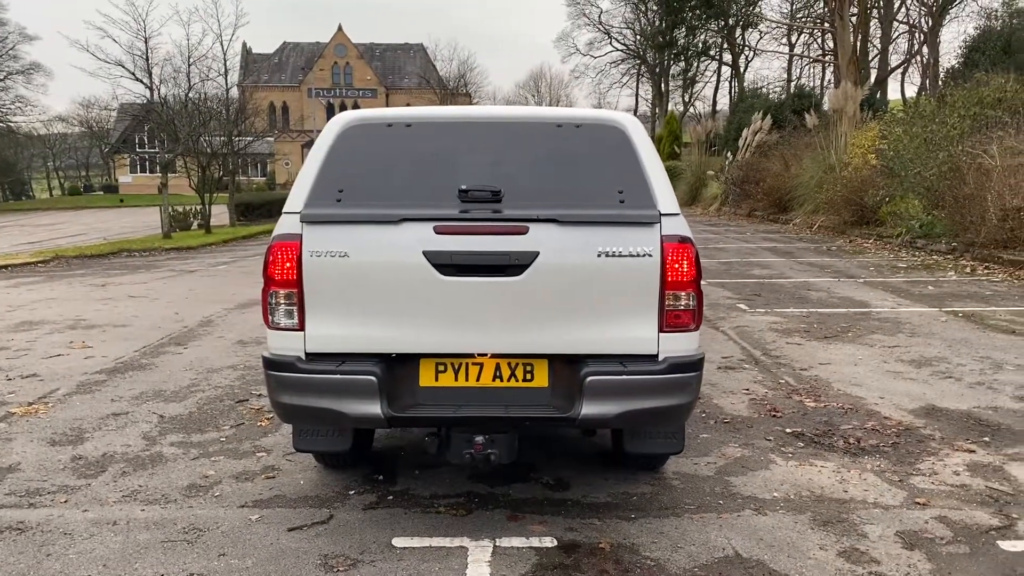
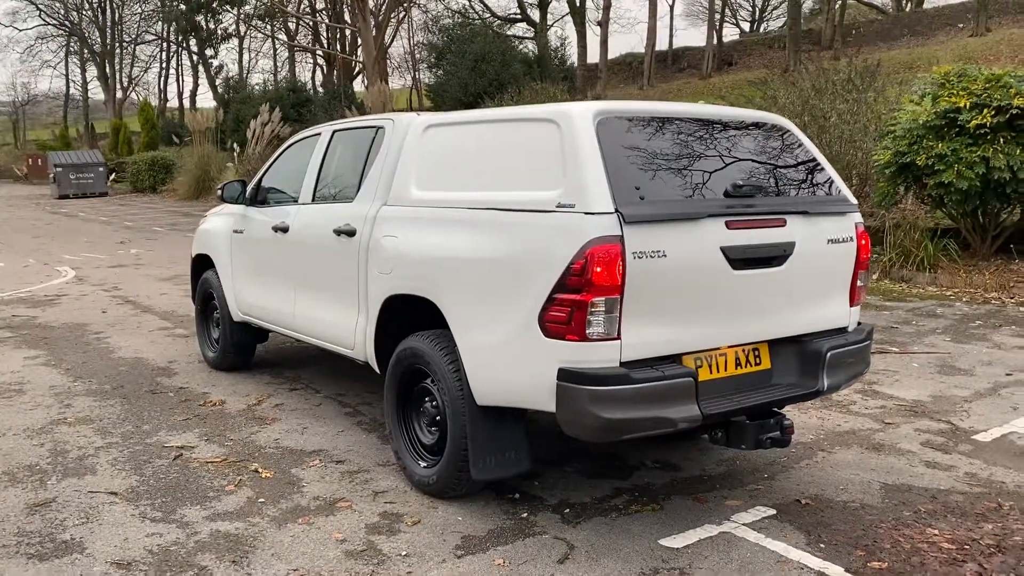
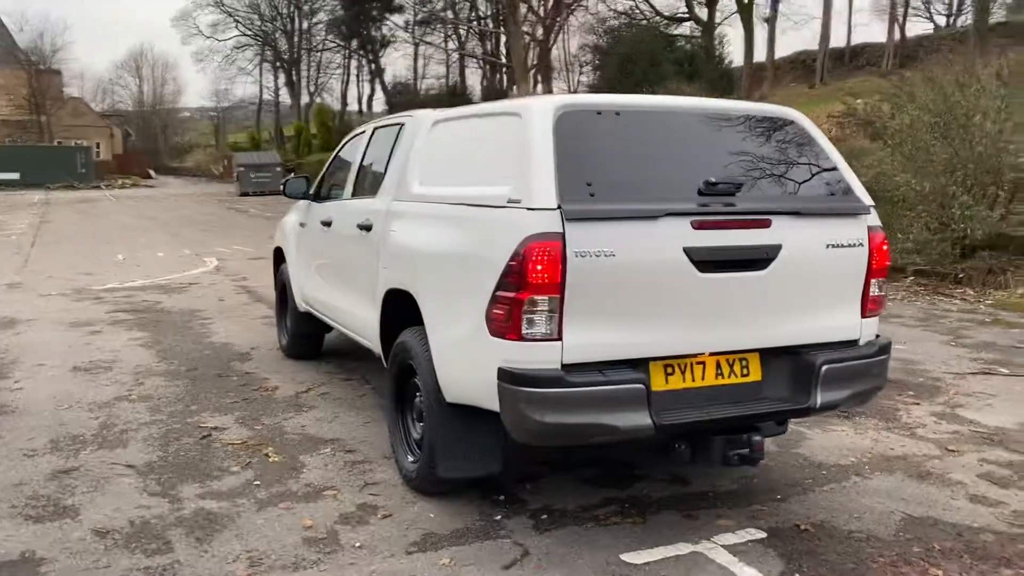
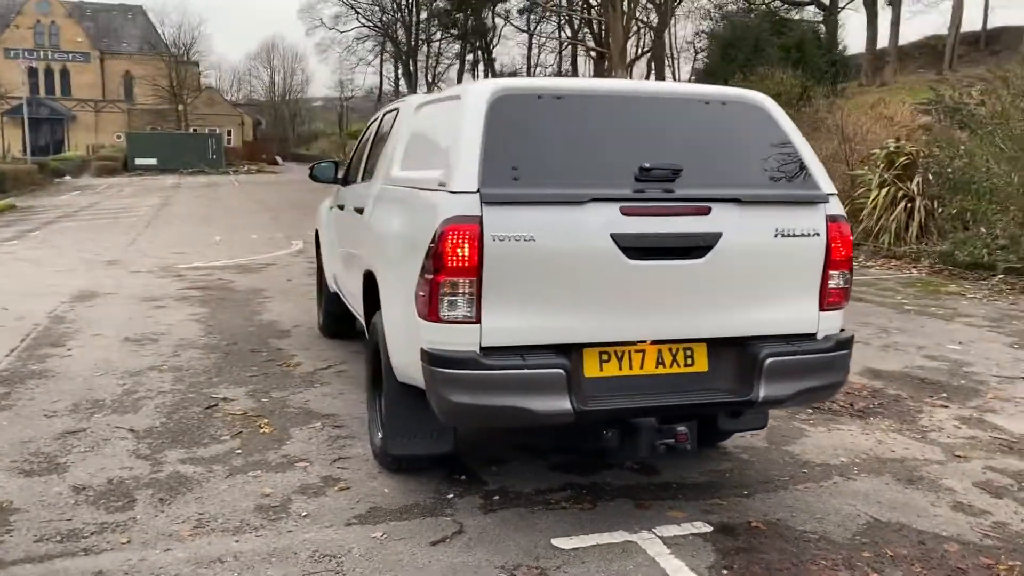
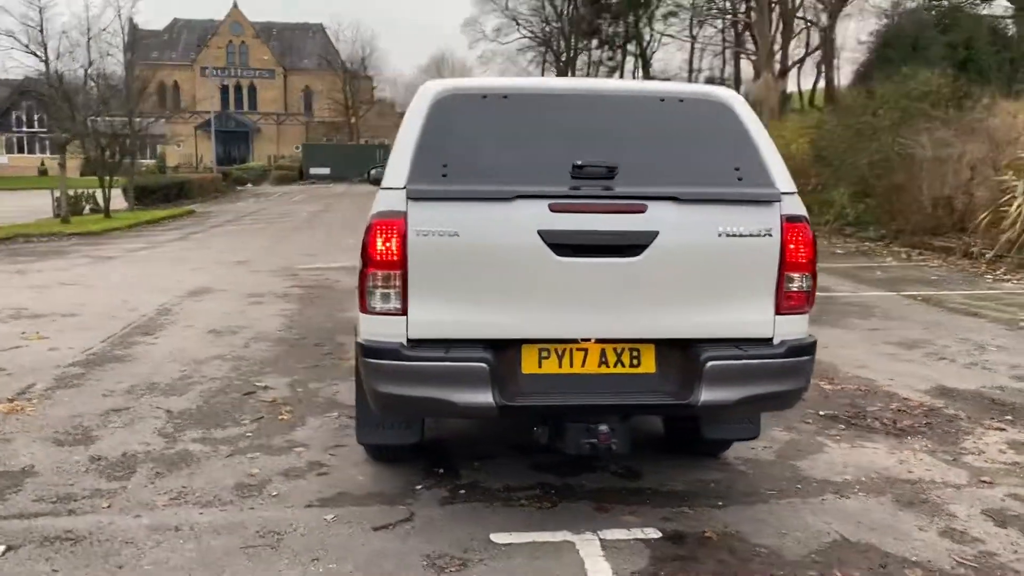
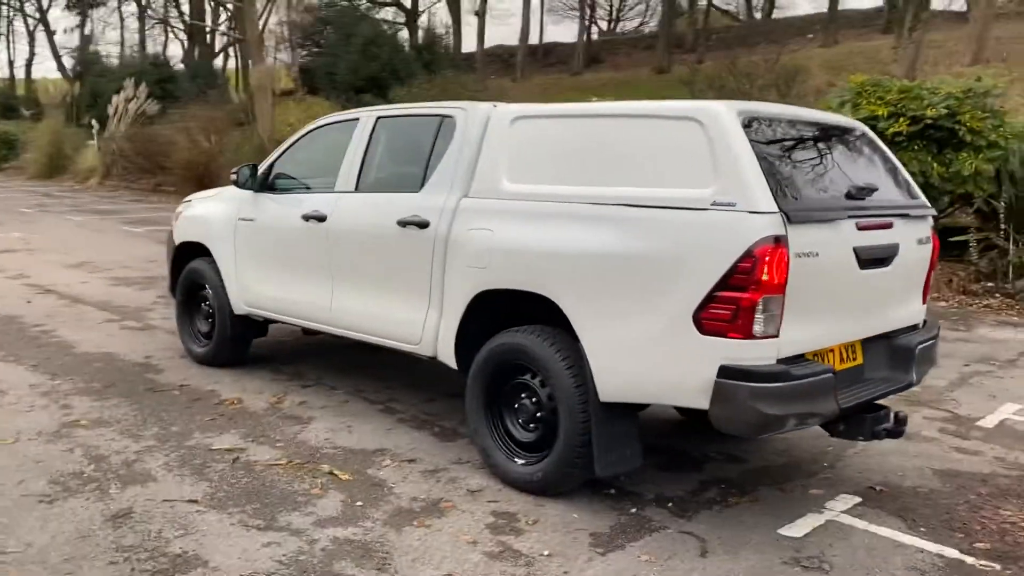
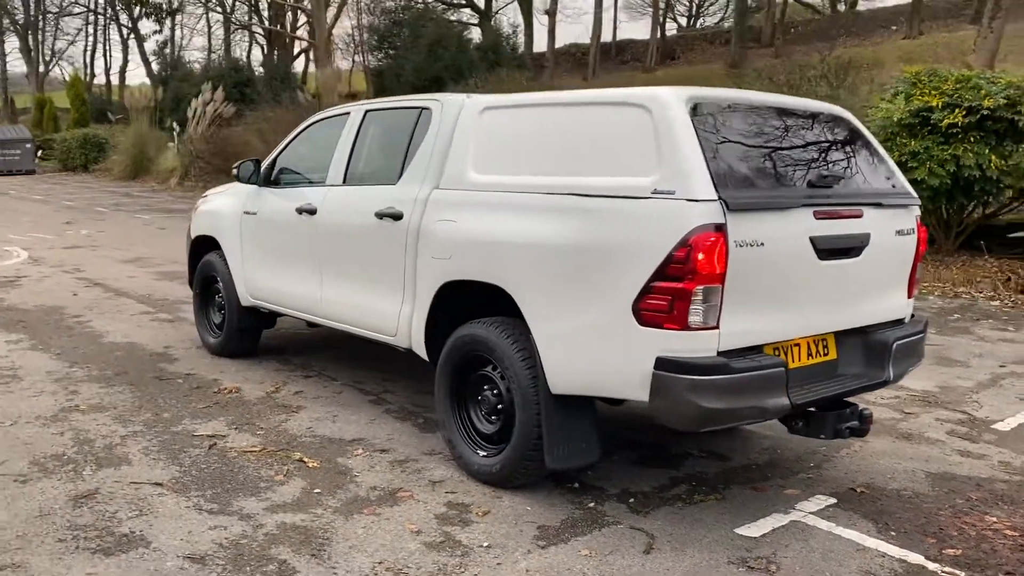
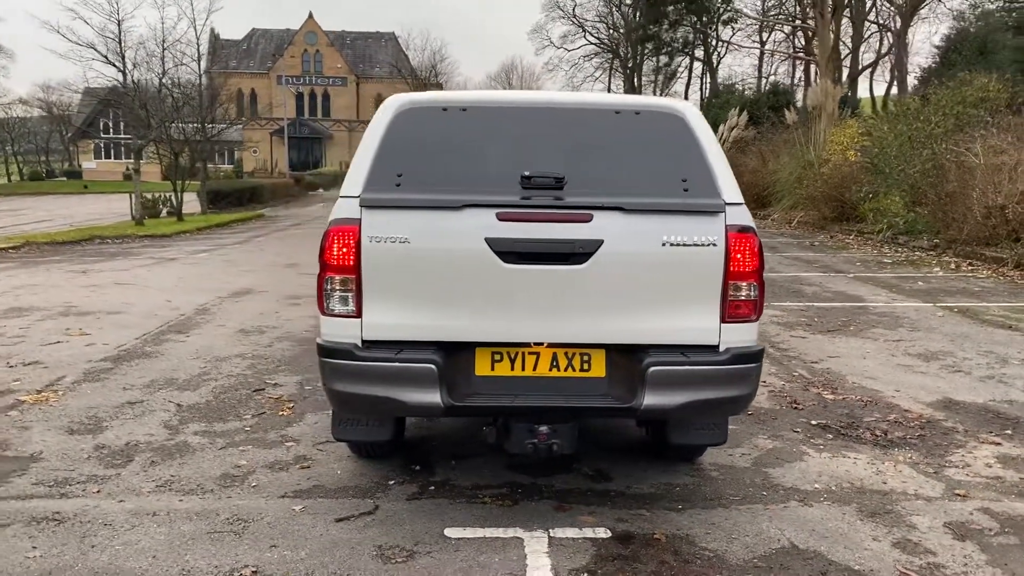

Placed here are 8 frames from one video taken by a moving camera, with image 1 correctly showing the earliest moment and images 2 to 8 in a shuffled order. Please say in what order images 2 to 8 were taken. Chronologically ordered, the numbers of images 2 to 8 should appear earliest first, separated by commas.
8, 5, 4, 3, 2, 7, 6
